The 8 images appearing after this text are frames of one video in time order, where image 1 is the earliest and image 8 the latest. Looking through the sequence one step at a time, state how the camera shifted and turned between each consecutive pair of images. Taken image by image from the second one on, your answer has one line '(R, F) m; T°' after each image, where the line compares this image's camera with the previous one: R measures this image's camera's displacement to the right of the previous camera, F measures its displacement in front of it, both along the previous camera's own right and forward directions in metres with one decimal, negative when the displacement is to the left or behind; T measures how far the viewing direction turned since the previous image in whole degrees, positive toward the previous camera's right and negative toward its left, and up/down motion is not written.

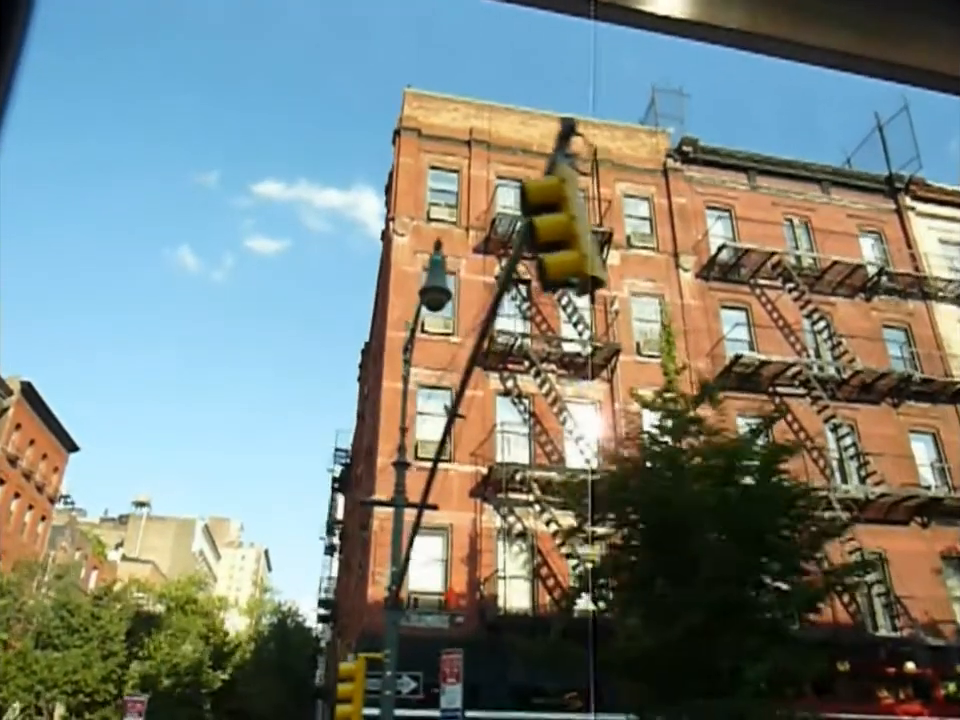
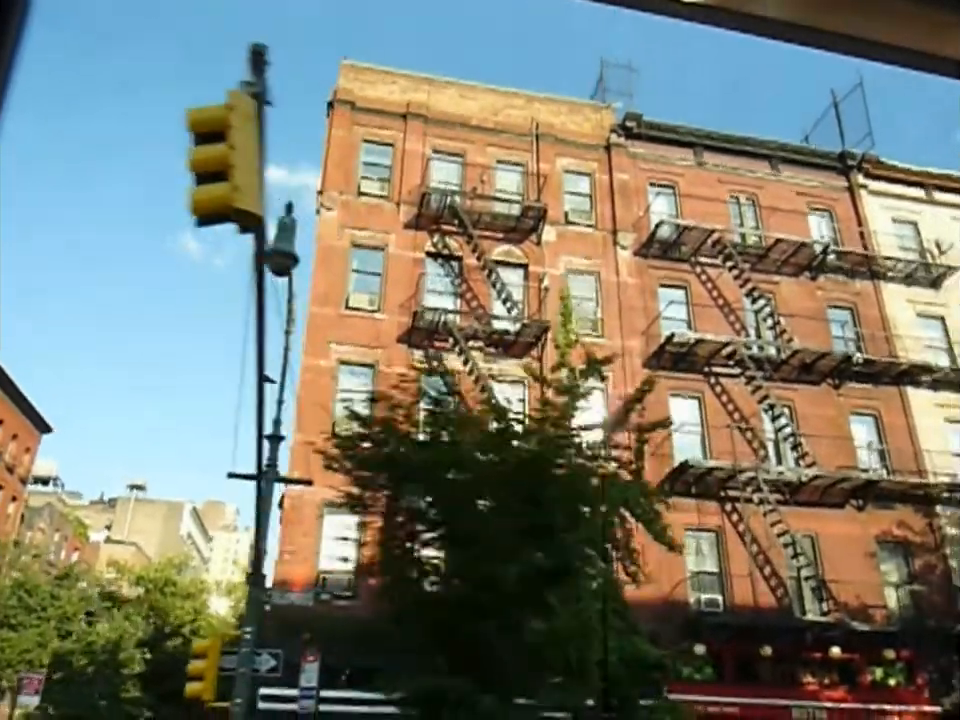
(+1.8, +0.4) m; 0°
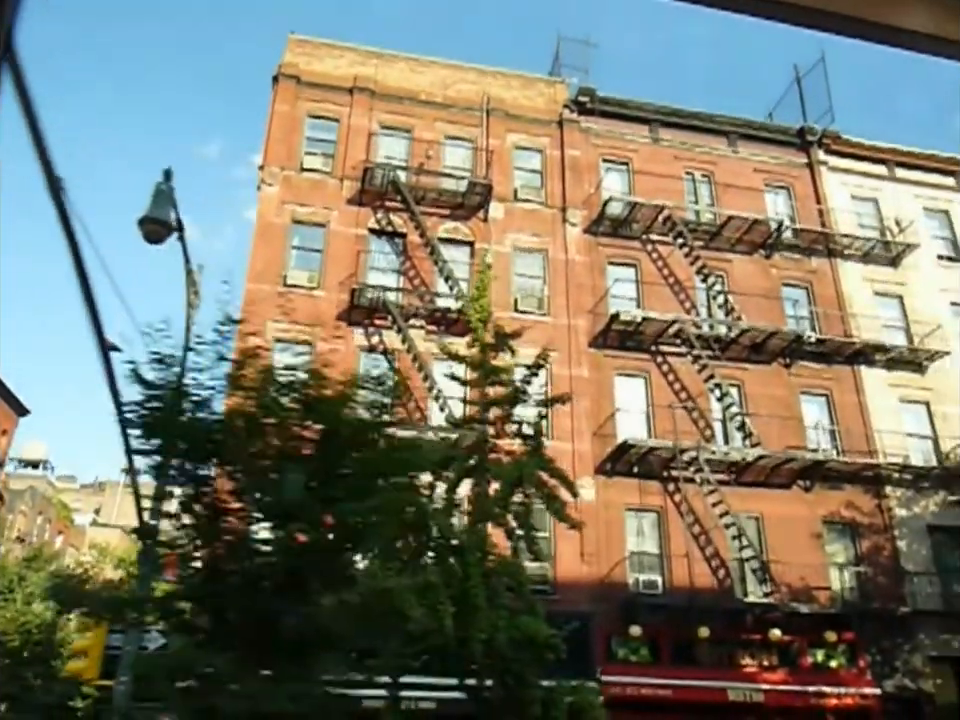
(+1.3, +0.3) m; 0°
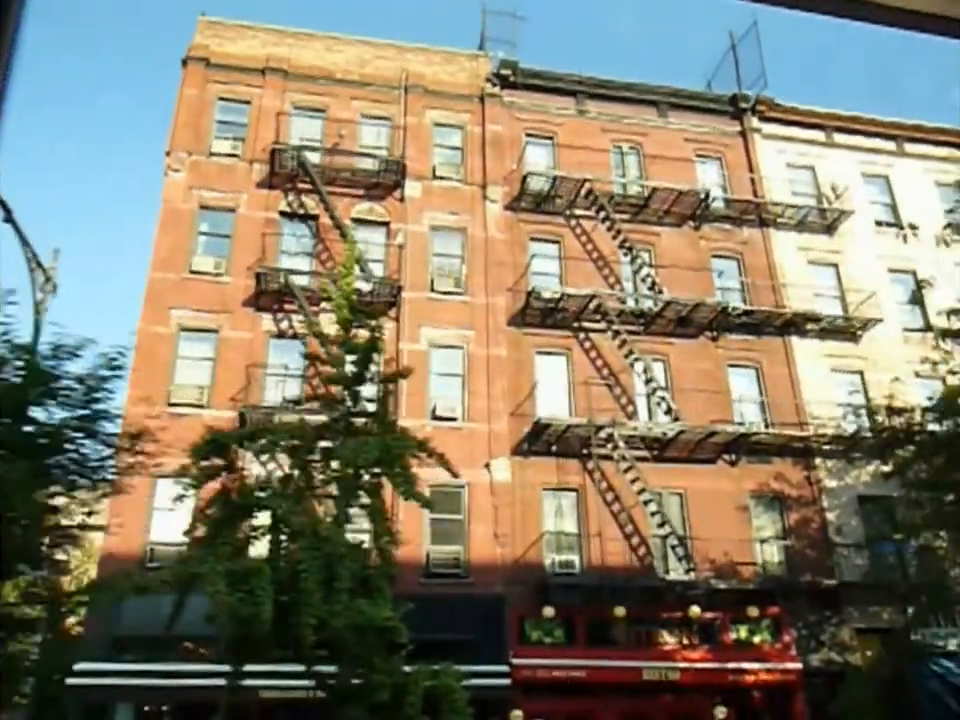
(+2.0, +0.4) m; 0°
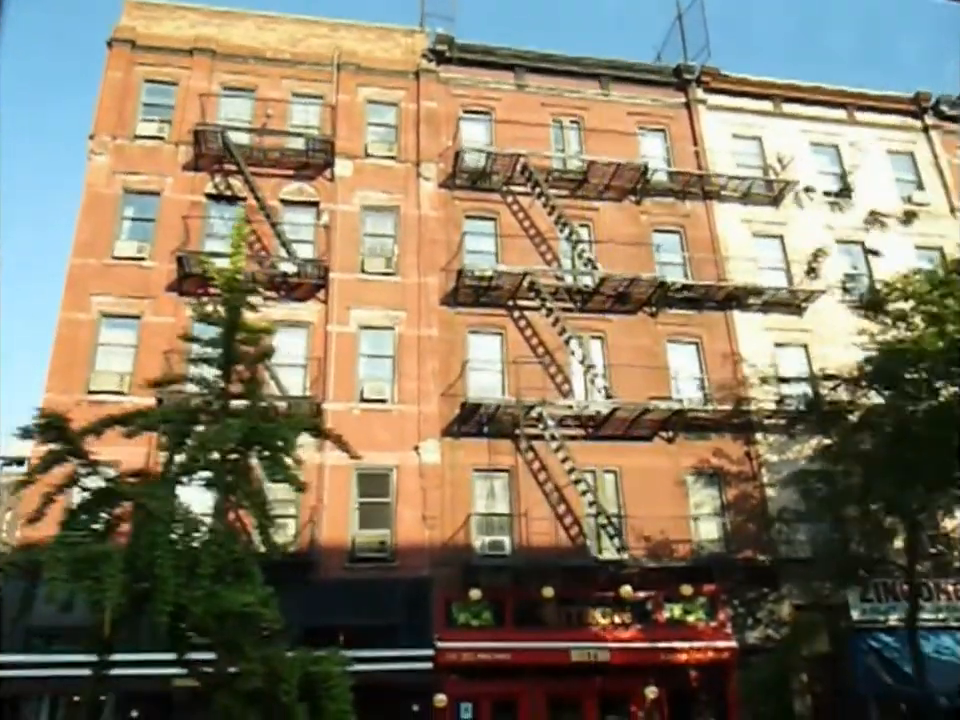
(+1.5, +0.3) m; 0°
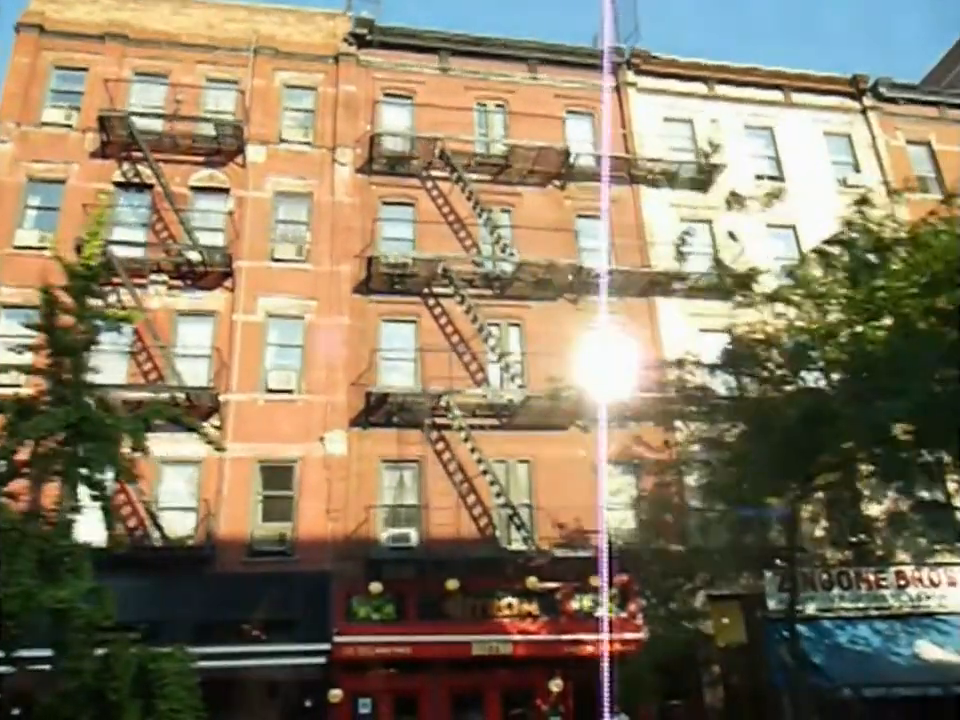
(+1.8, +0.3) m; 0°
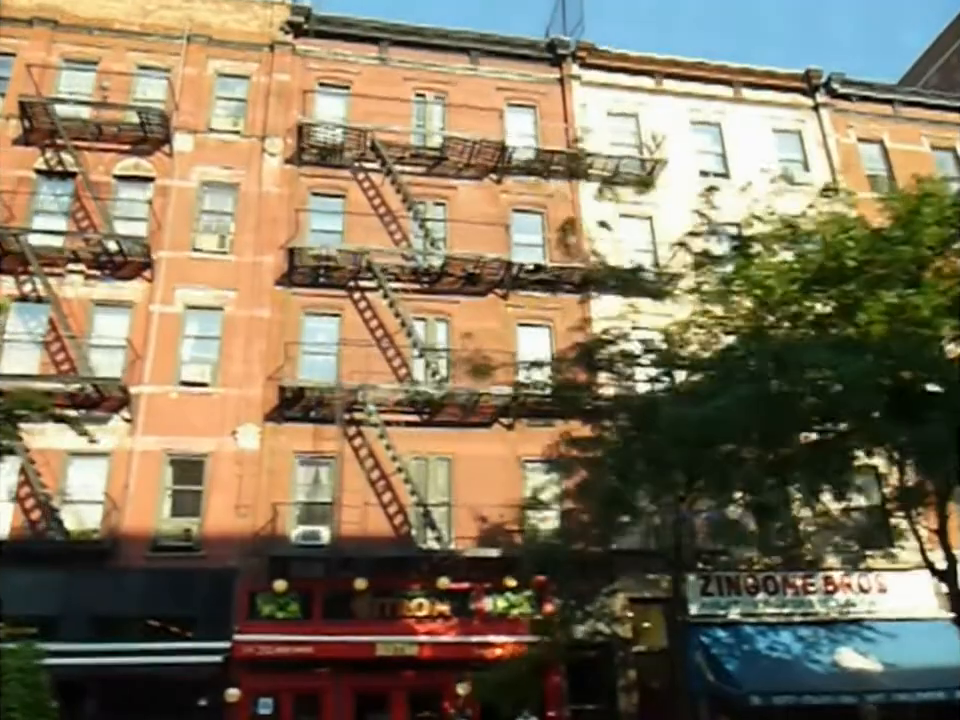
(+1.7, +0.3) m; 0°
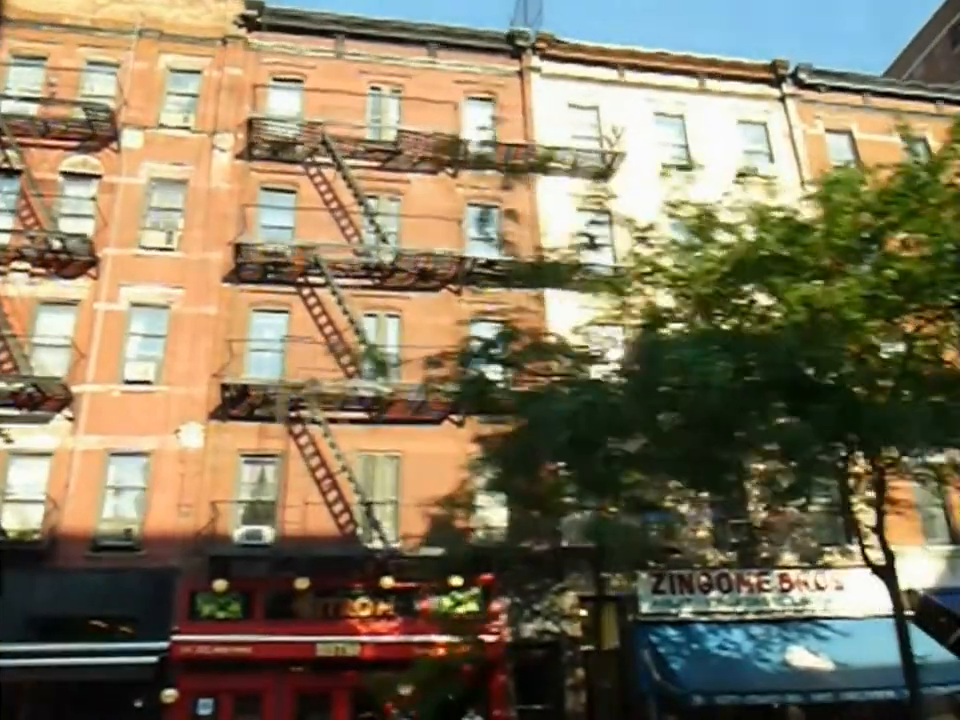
(+1.2, +0.2) m; 0°
